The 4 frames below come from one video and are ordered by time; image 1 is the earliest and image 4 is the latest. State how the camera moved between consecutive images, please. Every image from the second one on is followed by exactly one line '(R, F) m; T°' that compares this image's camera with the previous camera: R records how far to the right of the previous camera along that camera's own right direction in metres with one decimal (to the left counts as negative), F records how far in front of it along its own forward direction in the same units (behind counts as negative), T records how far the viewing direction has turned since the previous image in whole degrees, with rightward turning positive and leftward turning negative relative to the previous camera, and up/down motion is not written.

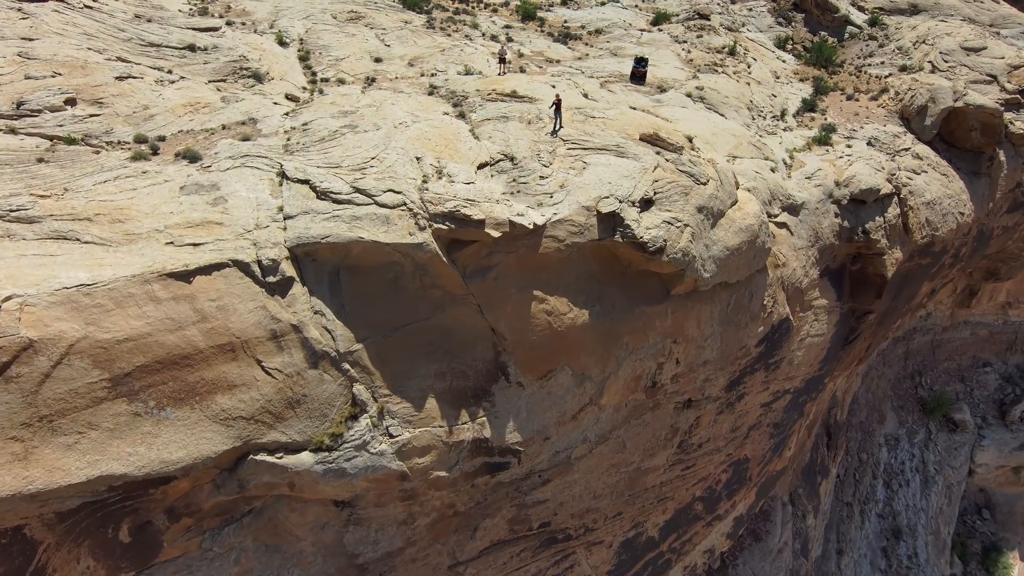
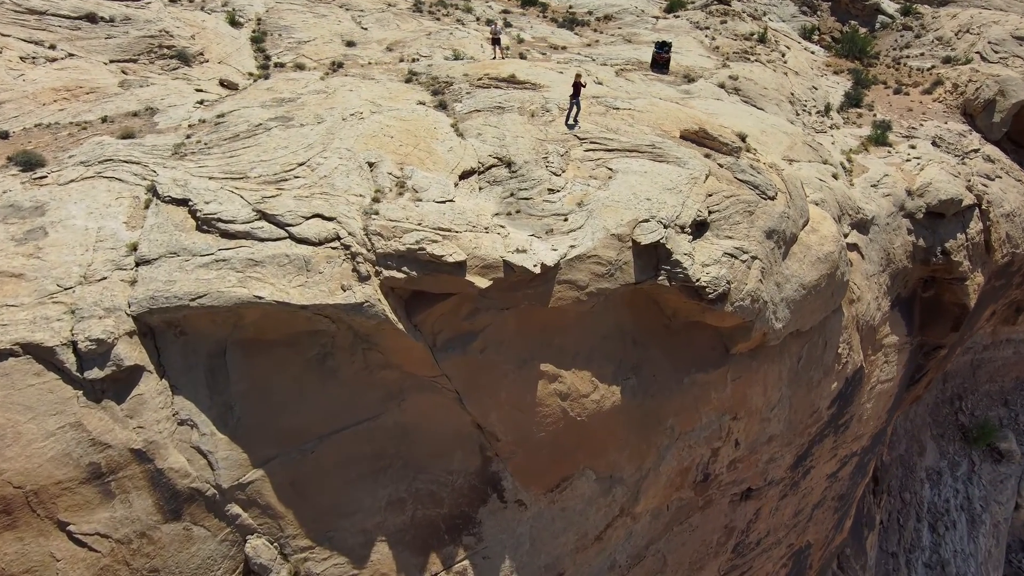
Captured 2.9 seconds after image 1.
(0.0, +4.3) m; 0°
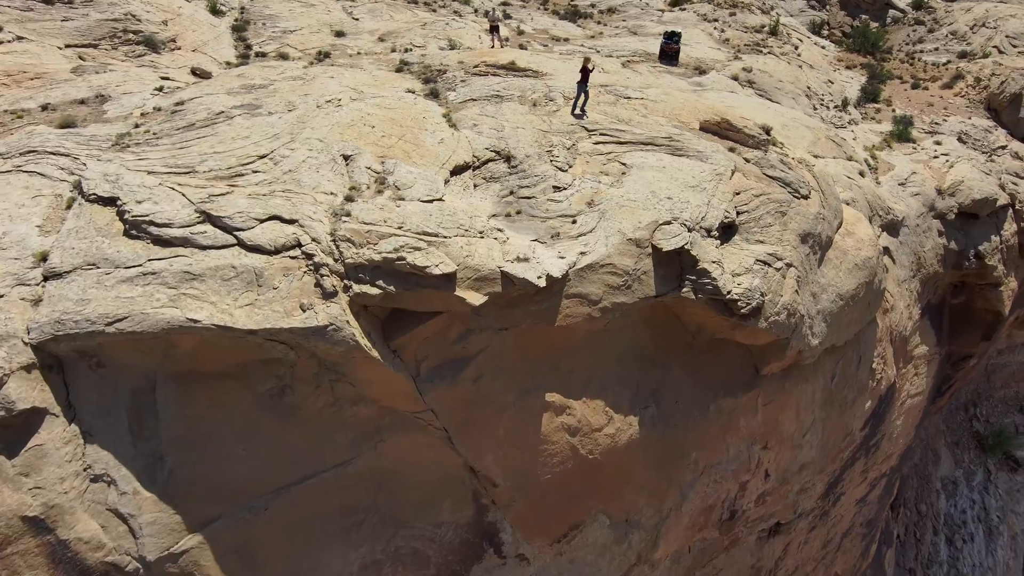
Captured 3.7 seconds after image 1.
(0.0, +1.4) m; 0°
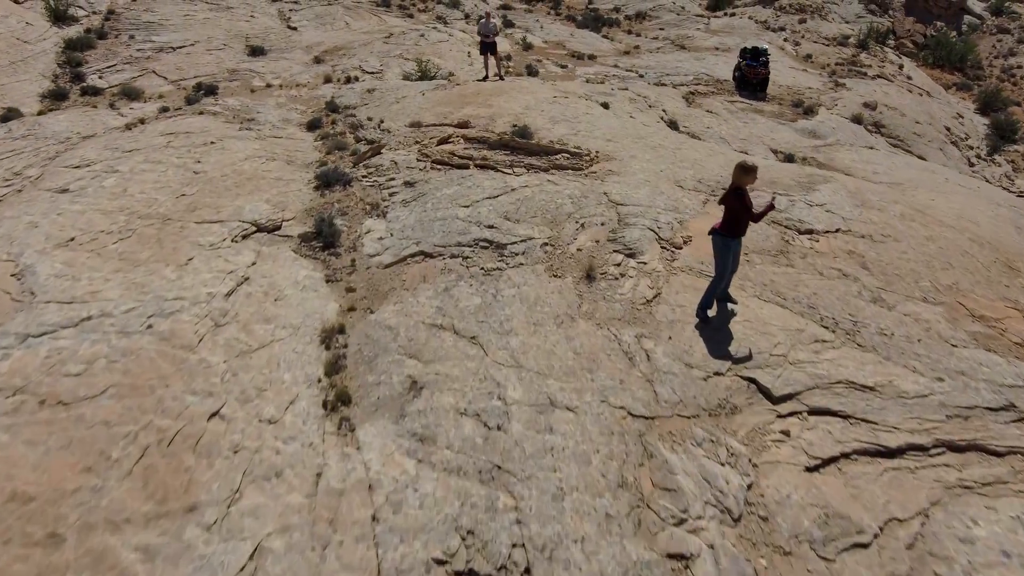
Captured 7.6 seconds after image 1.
(-0.1, +7.2) m; 0°
